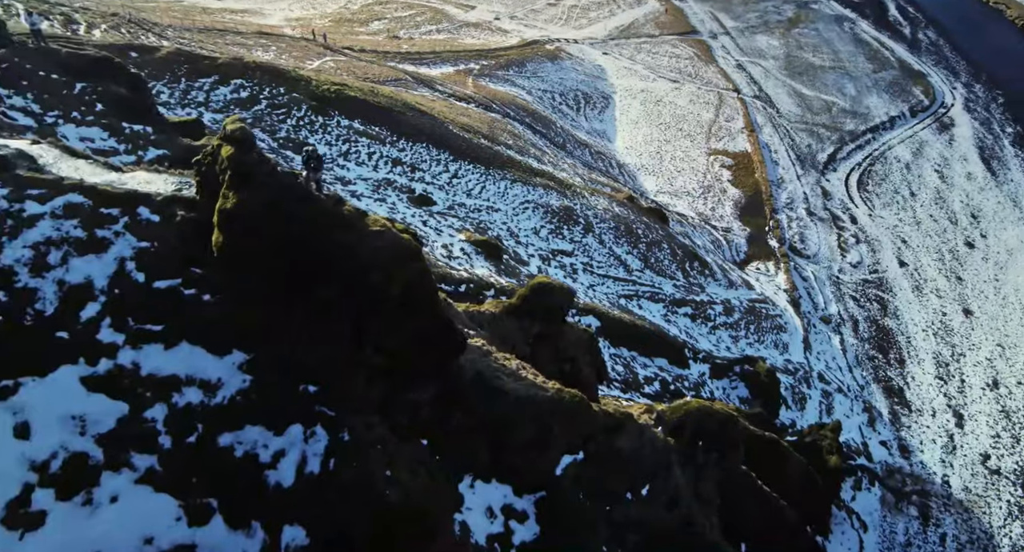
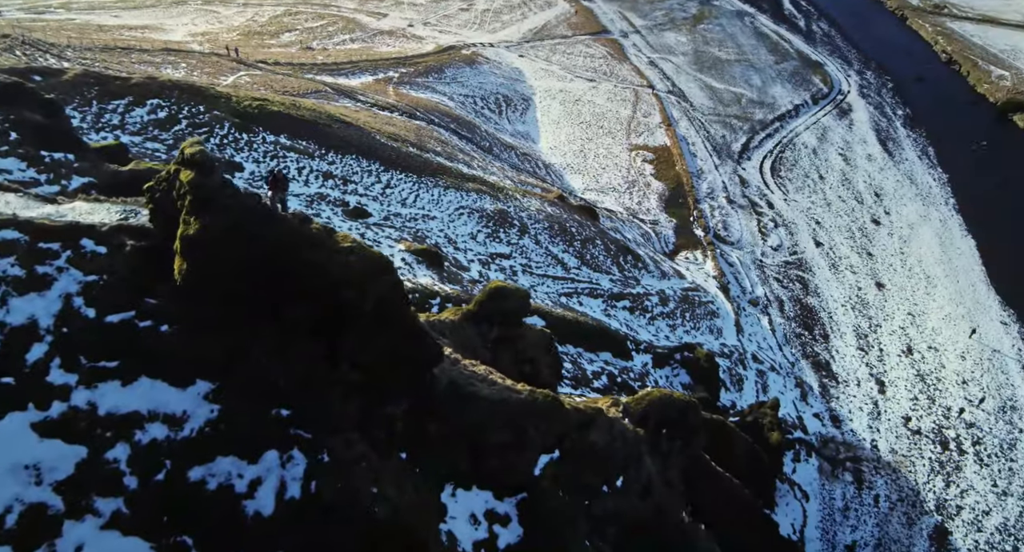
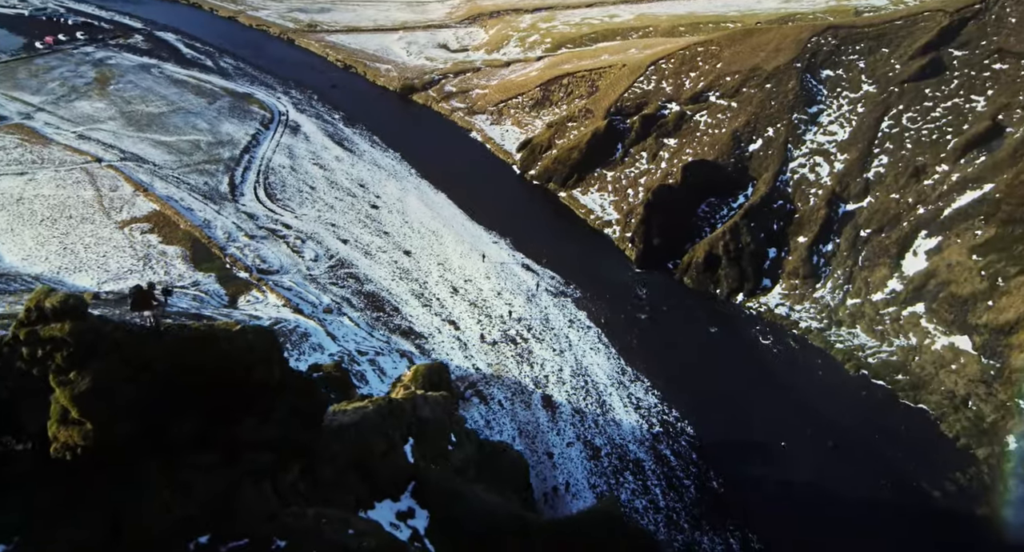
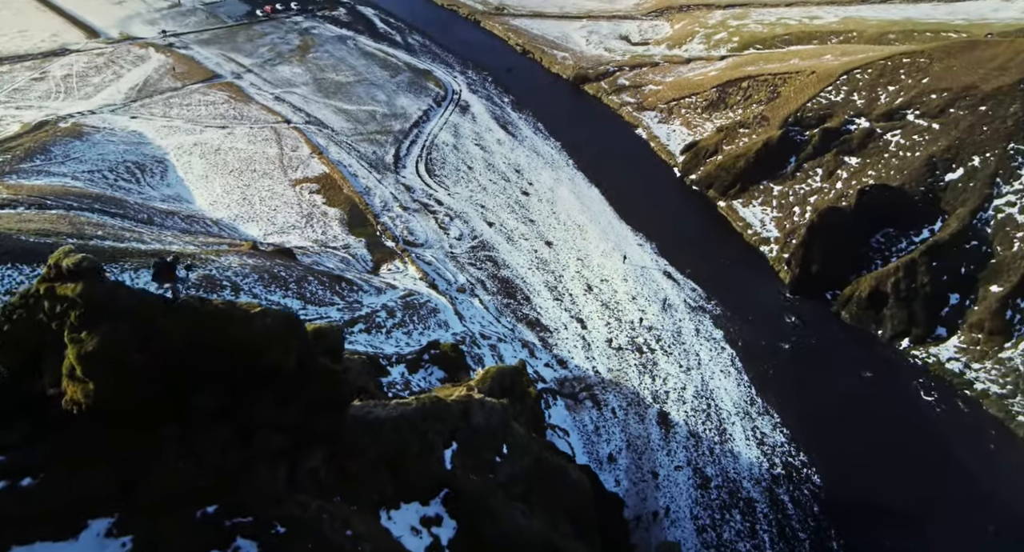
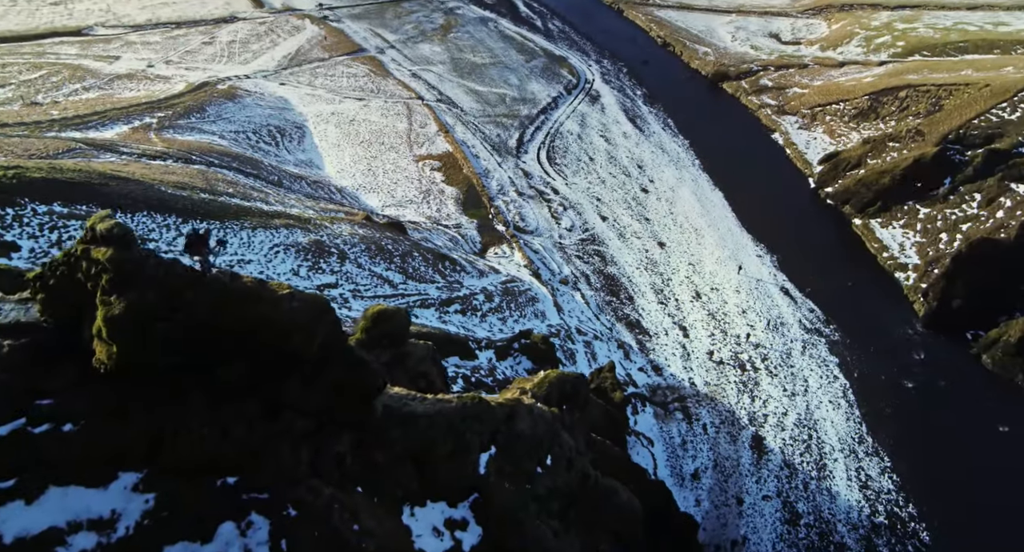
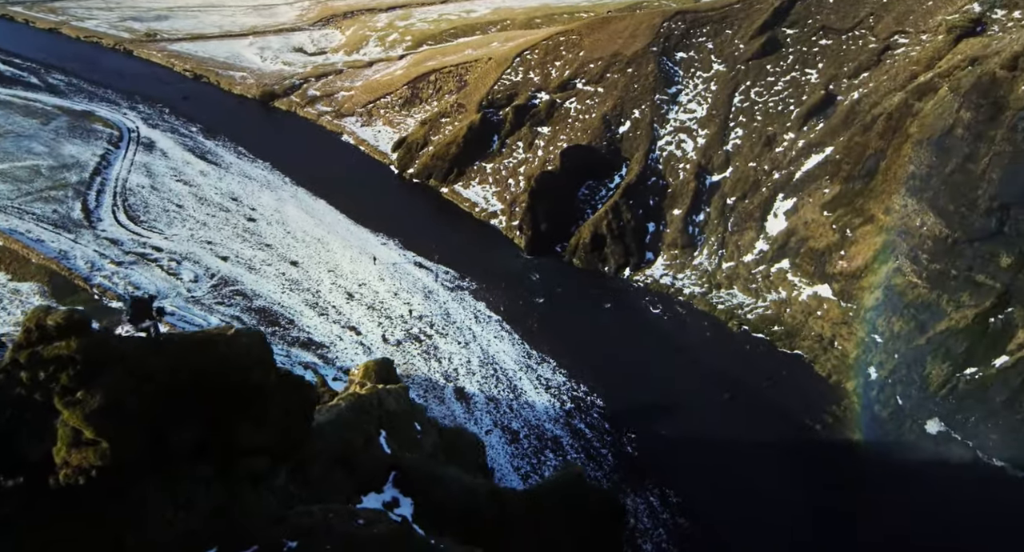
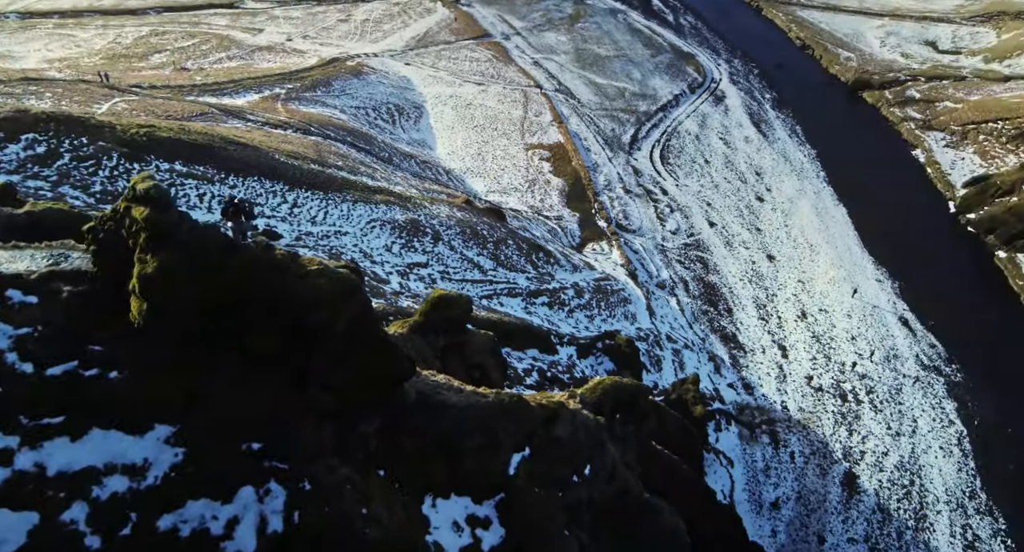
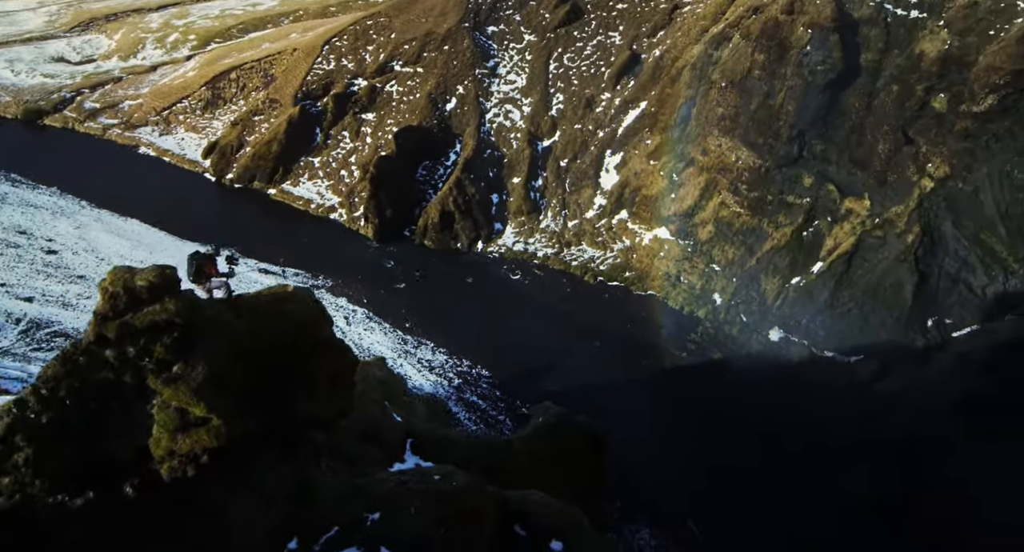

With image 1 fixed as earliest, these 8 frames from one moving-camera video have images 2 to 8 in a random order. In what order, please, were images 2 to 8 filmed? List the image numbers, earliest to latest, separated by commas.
2, 7, 5, 4, 3, 6, 8
